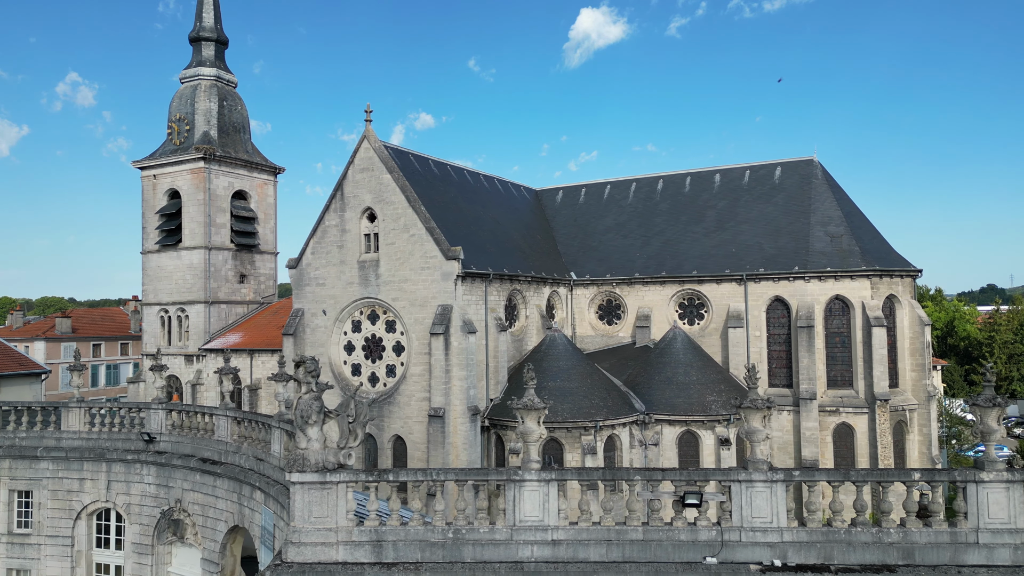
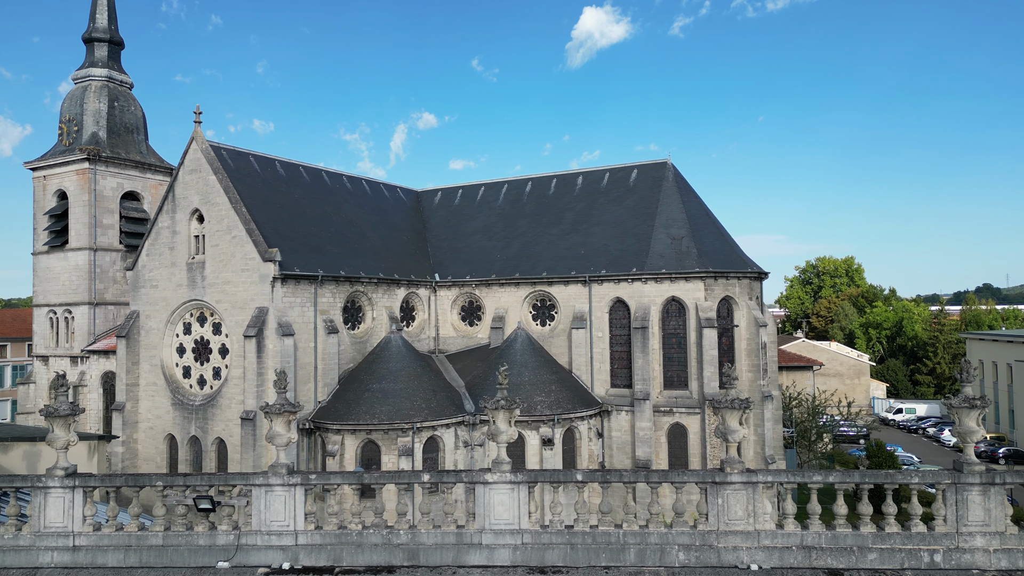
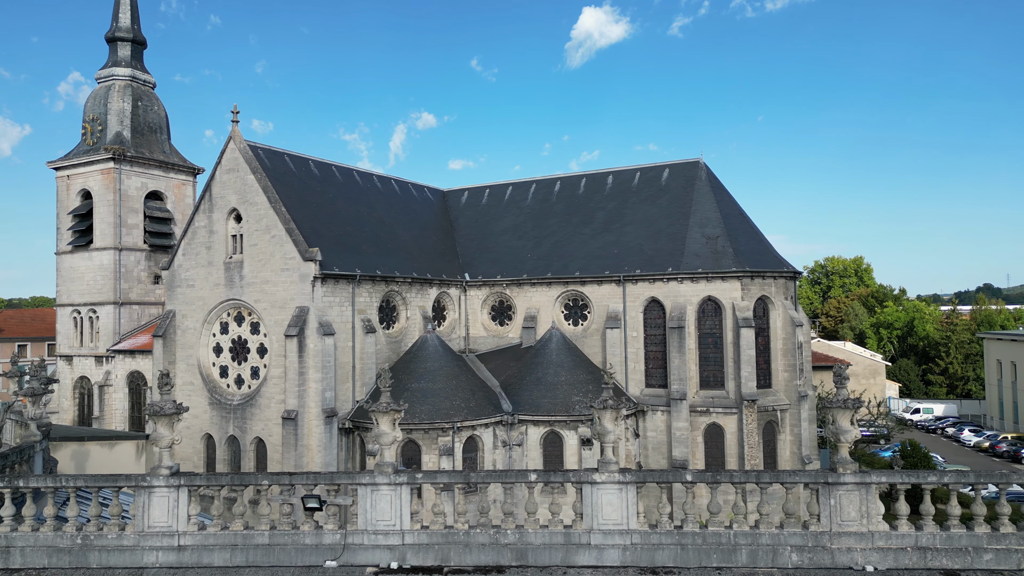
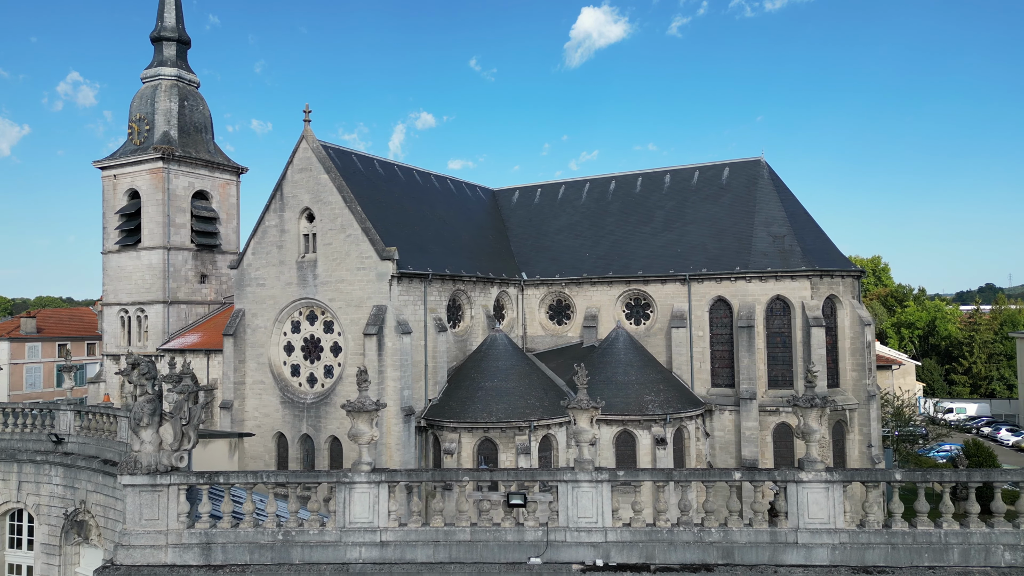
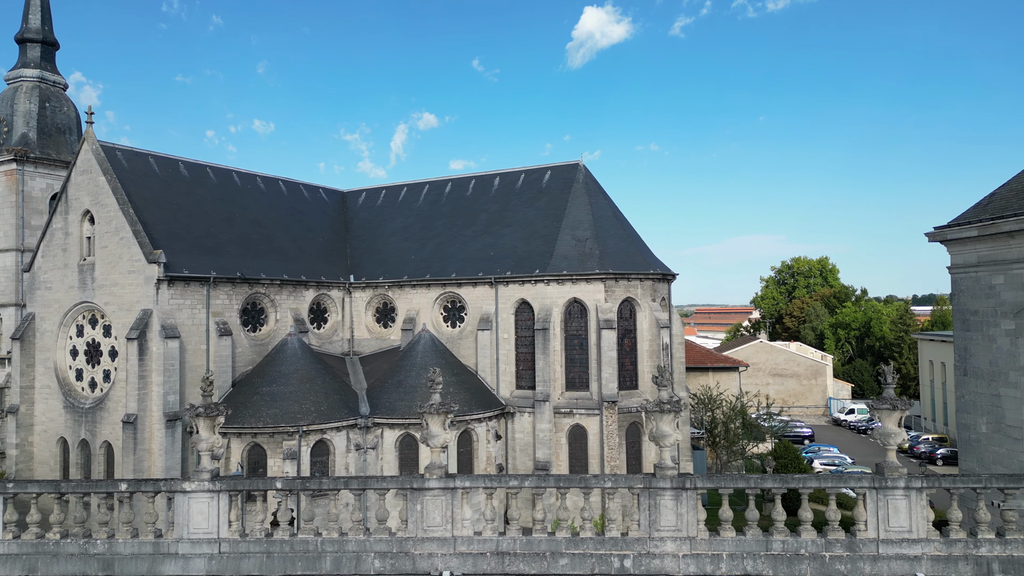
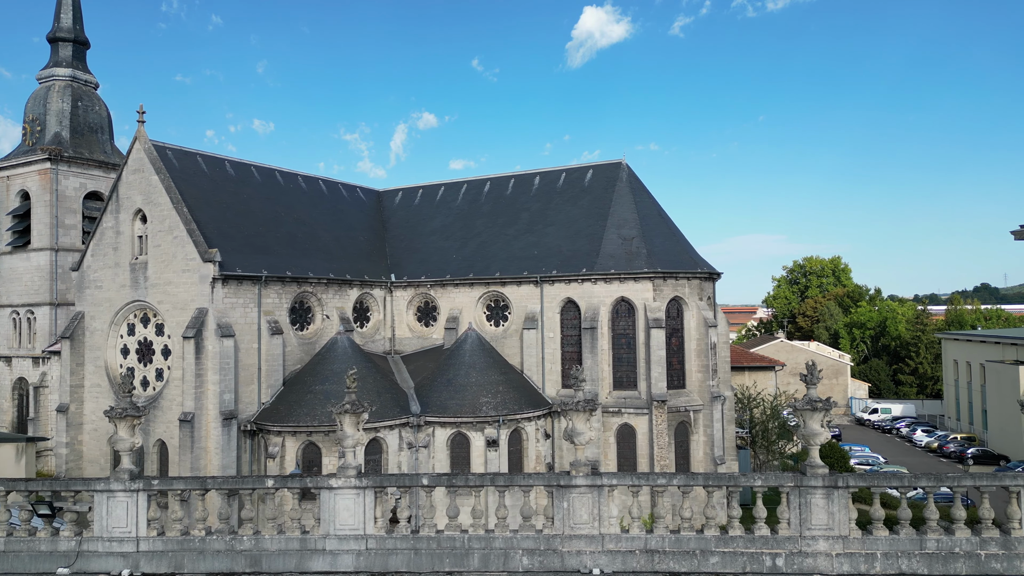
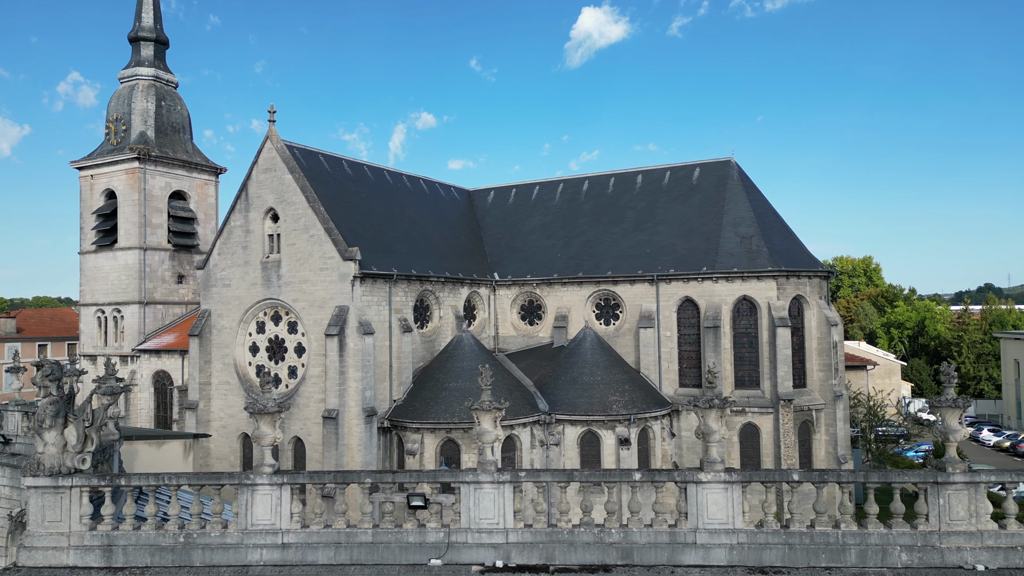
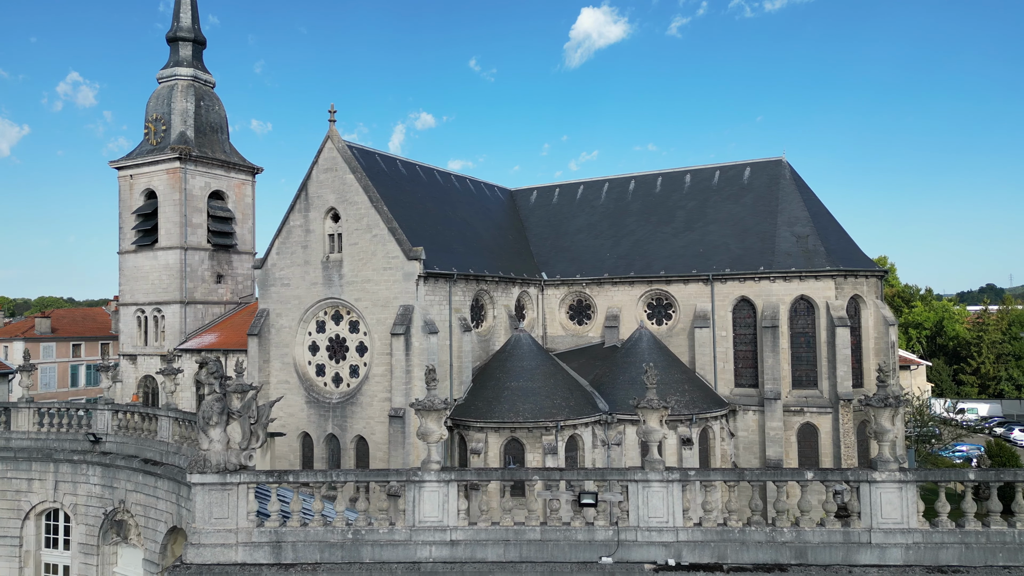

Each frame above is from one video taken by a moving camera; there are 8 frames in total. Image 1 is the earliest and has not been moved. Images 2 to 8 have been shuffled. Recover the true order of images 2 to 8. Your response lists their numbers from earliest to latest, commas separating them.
8, 4, 7, 3, 2, 6, 5
